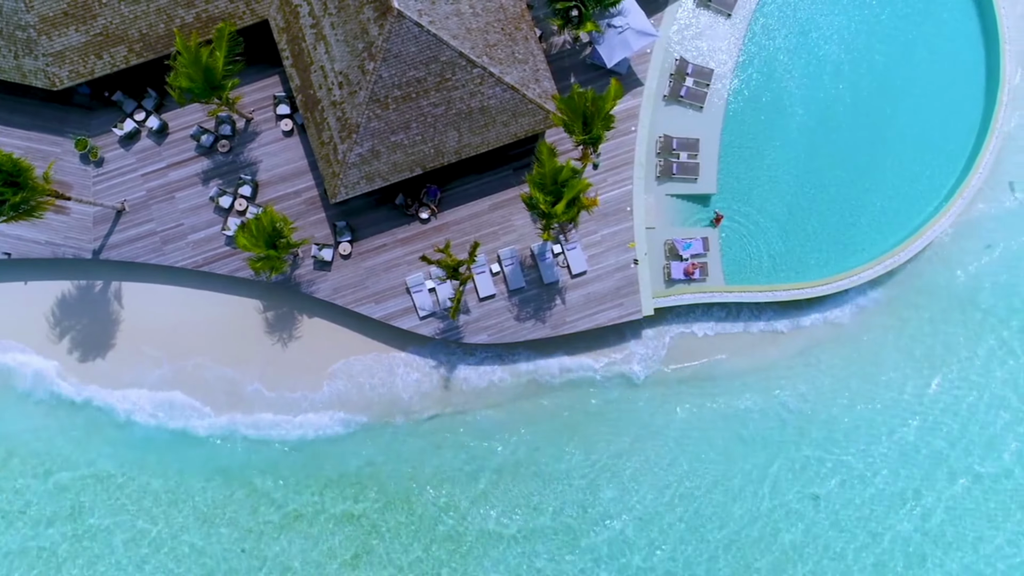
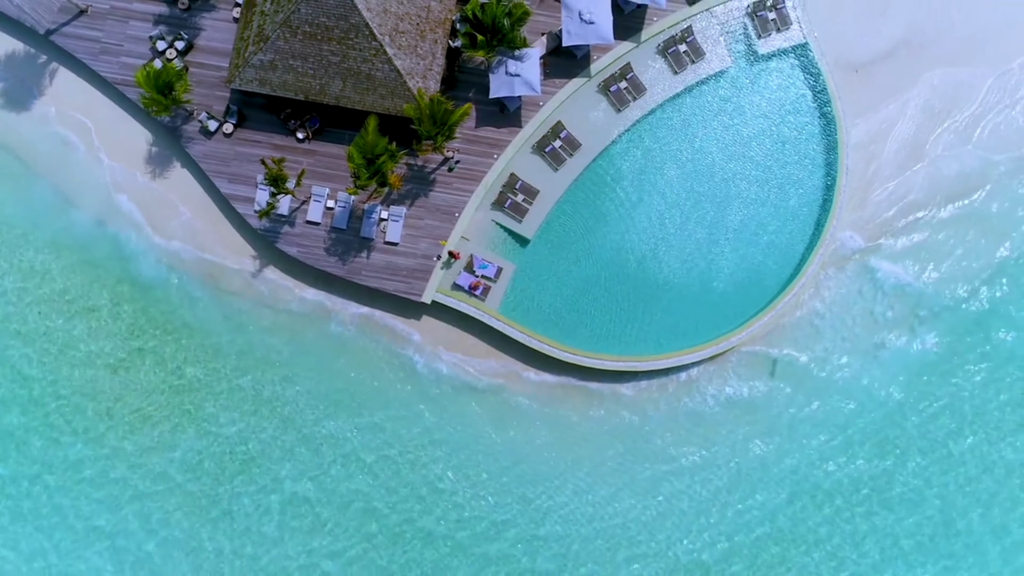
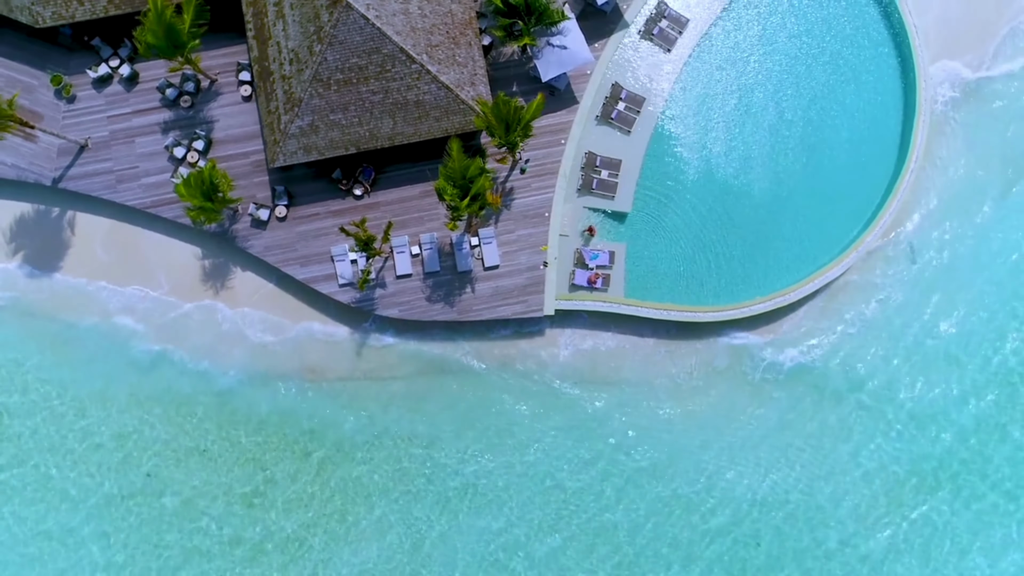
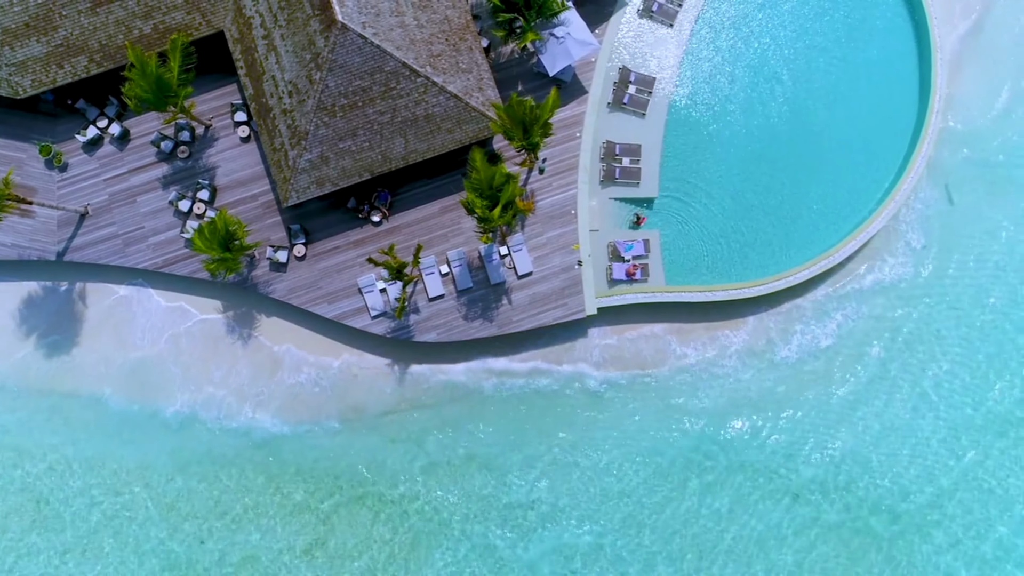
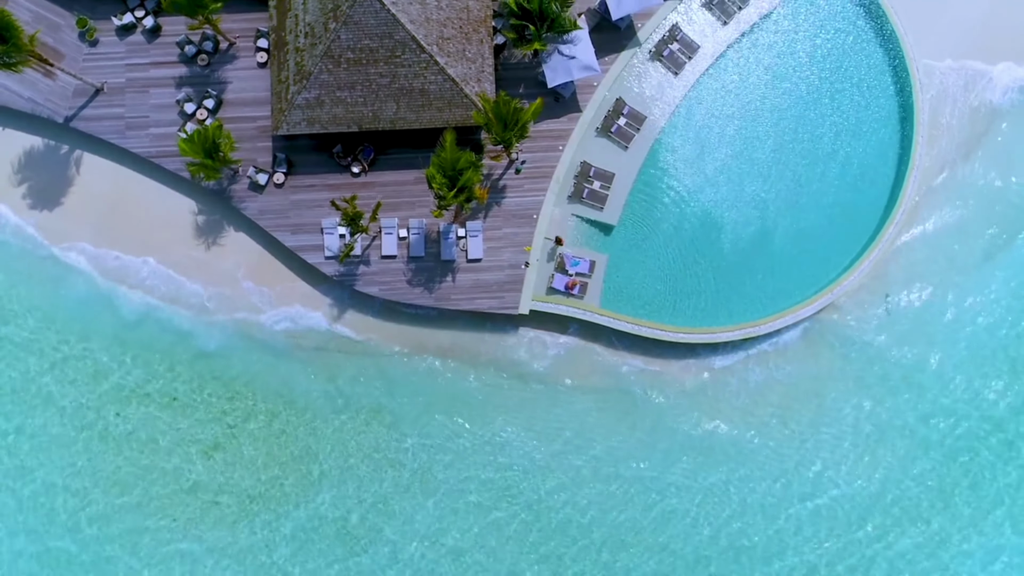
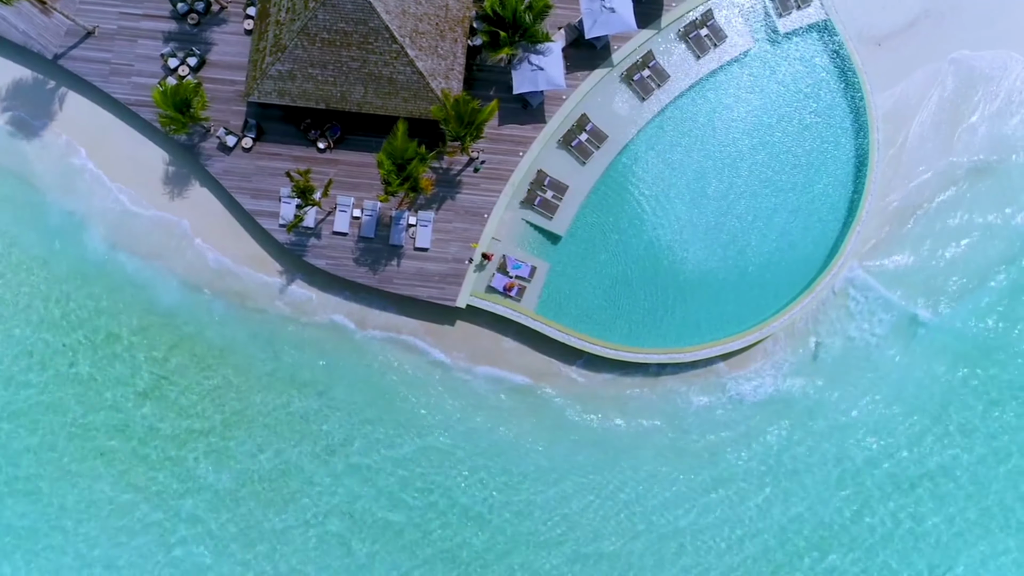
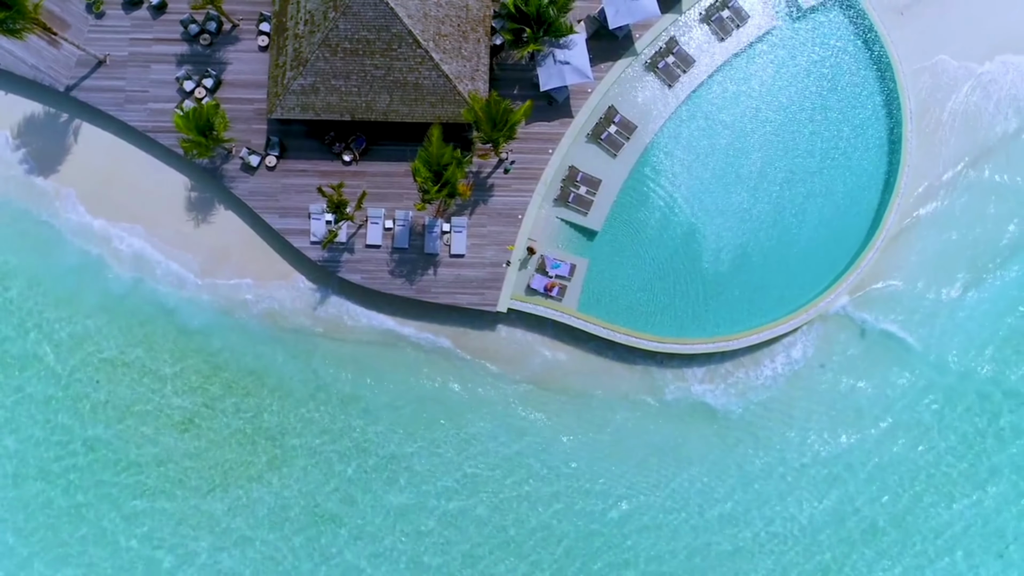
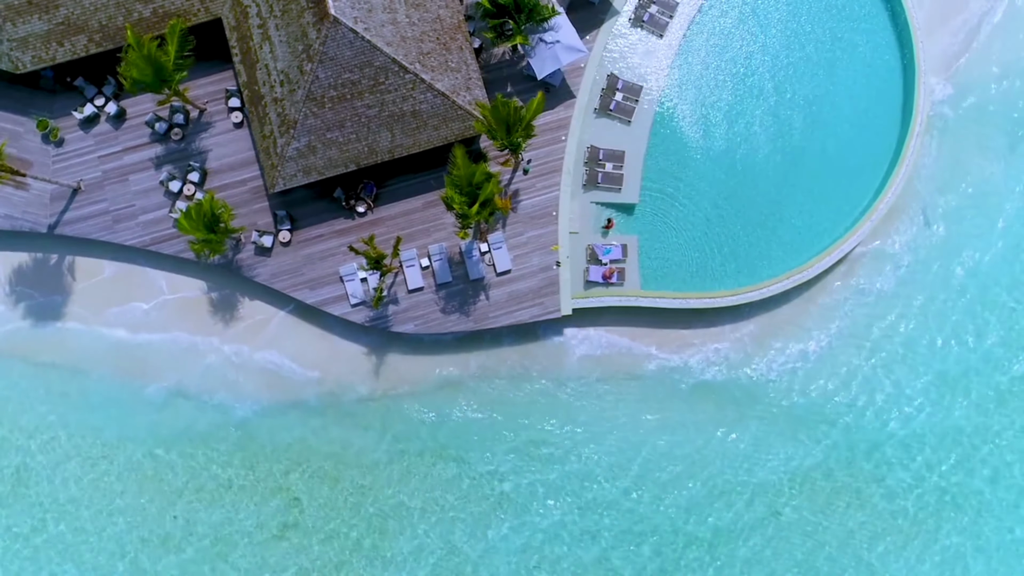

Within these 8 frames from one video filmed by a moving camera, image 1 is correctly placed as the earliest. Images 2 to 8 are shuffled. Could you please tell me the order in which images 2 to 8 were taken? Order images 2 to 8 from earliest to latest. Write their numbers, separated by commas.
4, 8, 3, 5, 7, 6, 2
